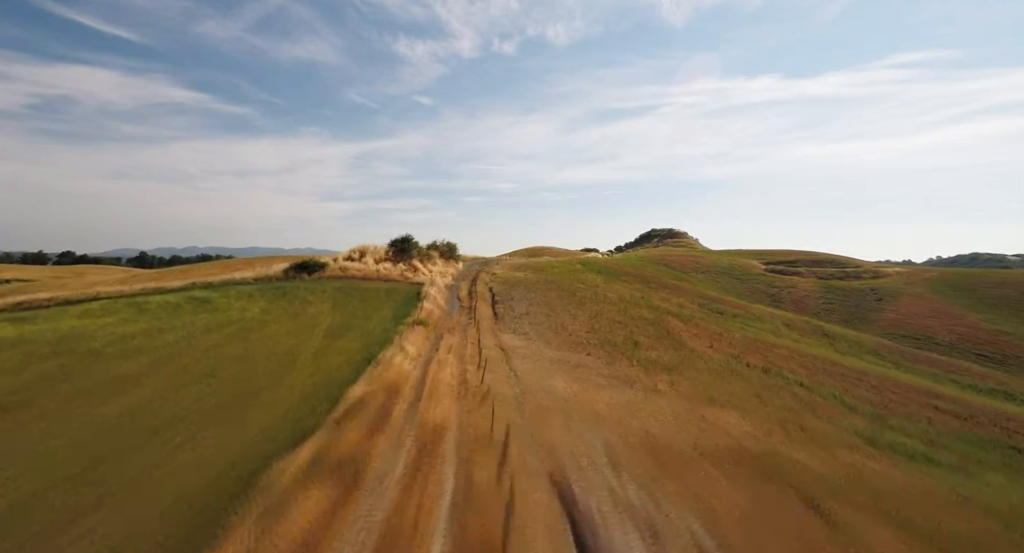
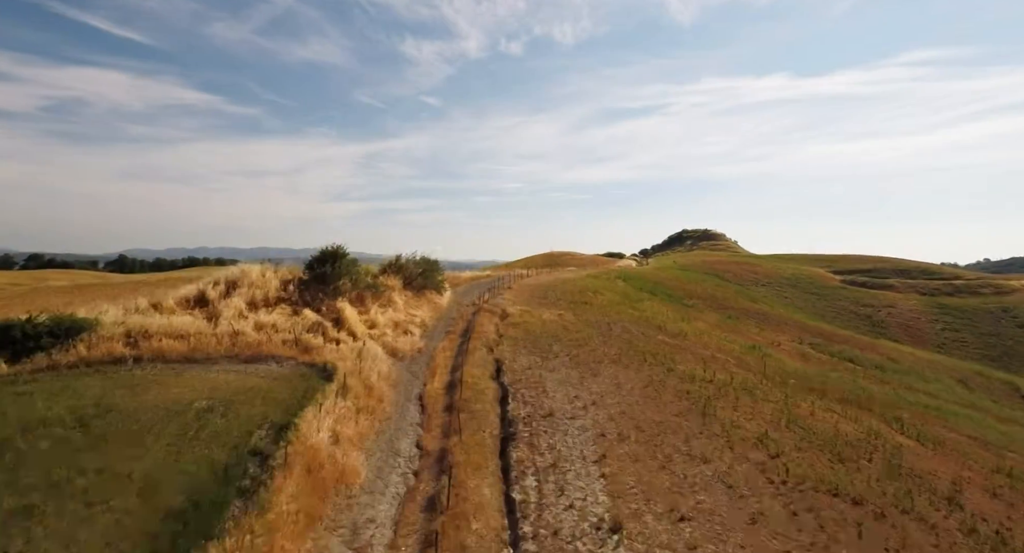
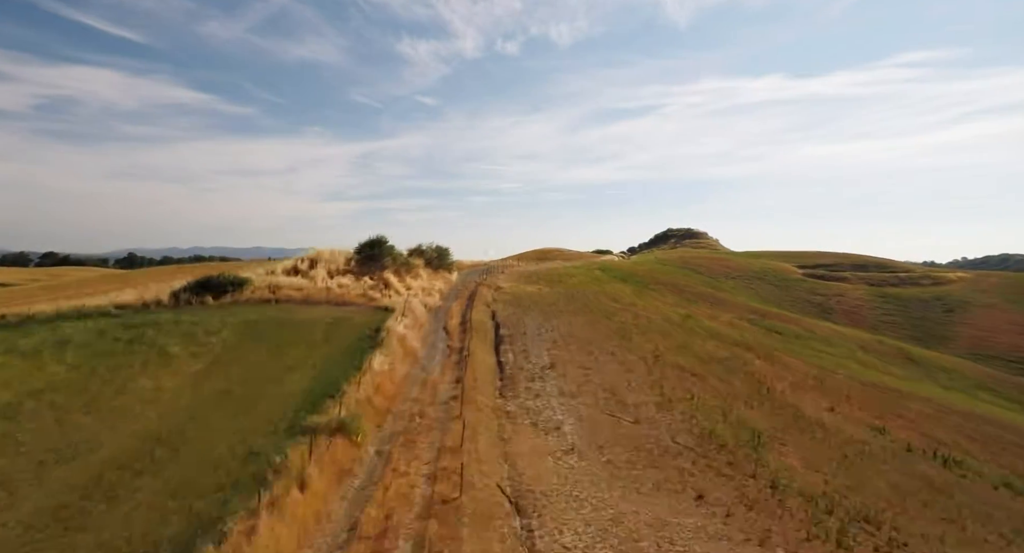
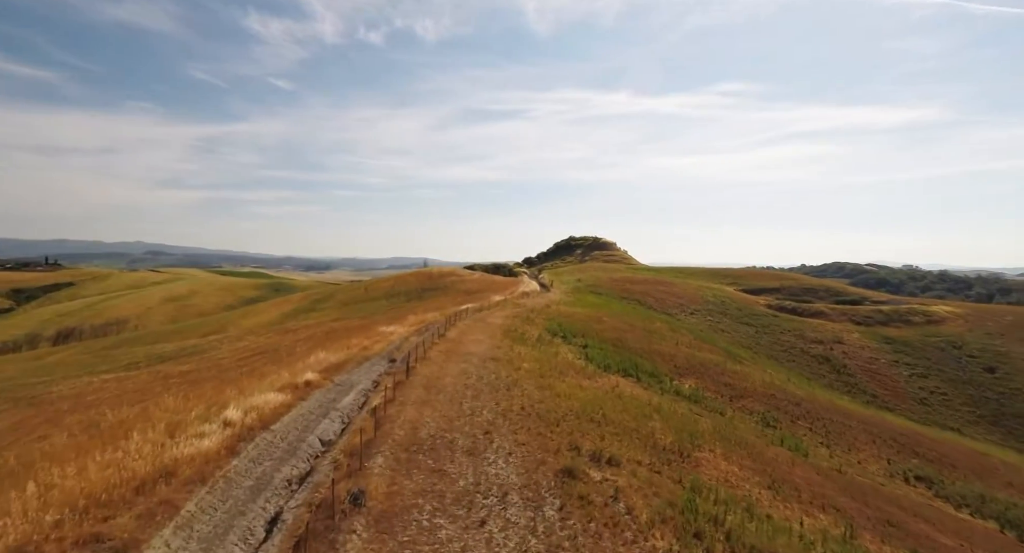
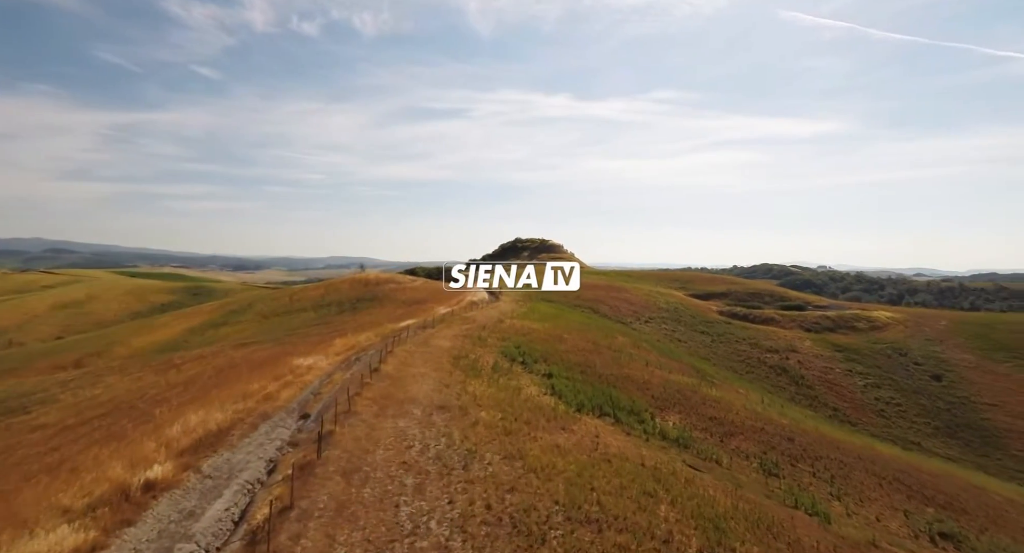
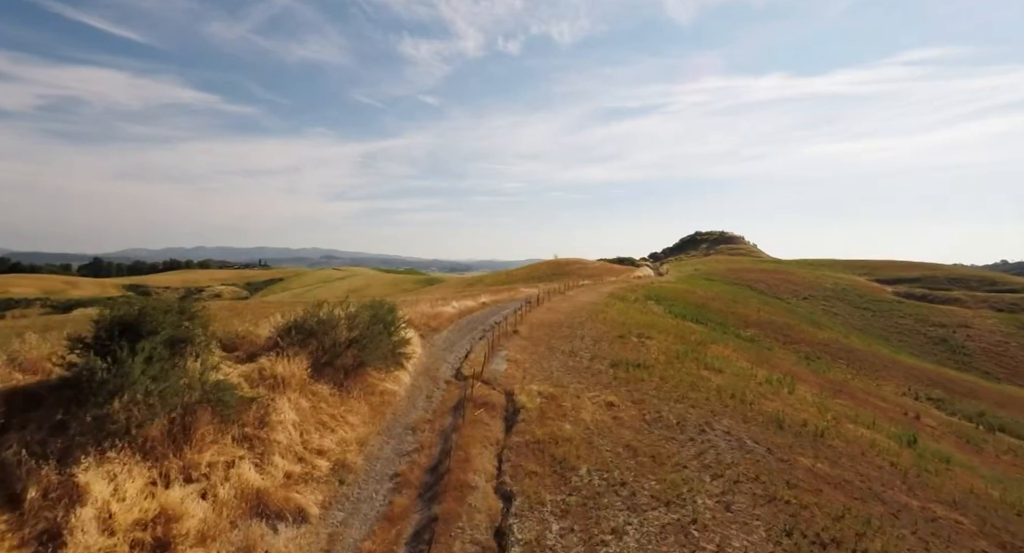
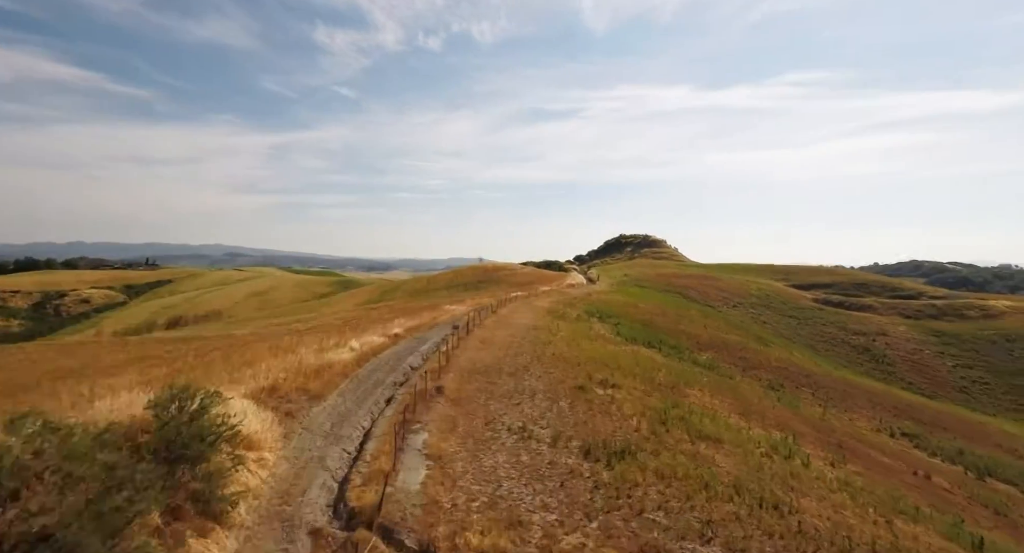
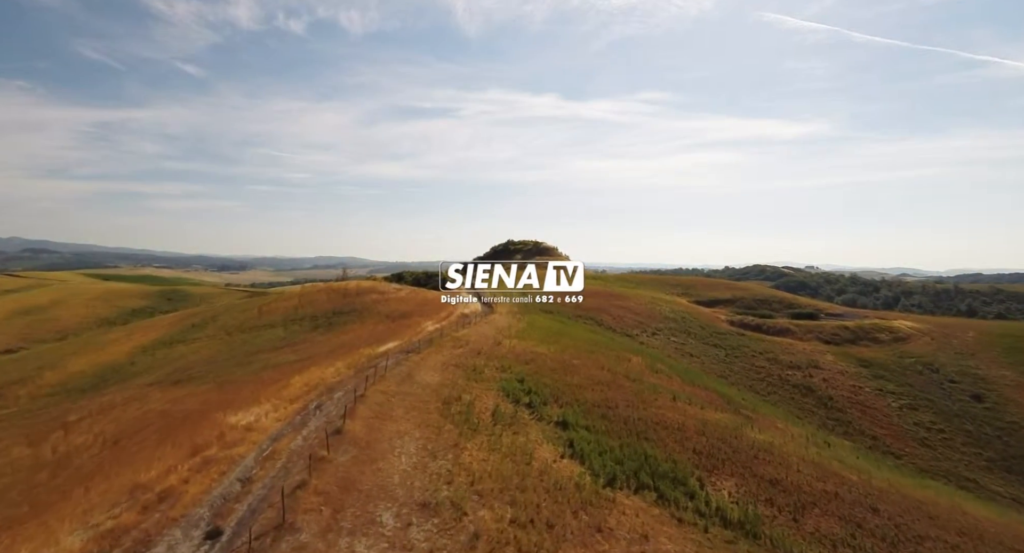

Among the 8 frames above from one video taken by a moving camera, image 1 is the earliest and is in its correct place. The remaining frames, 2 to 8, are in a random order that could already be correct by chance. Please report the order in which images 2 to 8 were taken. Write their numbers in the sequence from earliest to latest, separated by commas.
3, 2, 6, 7, 4, 5, 8
